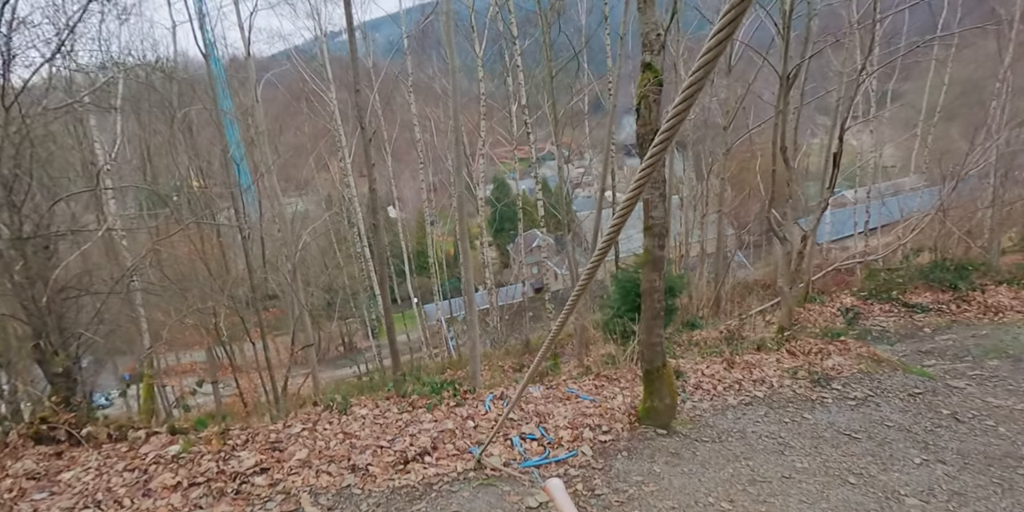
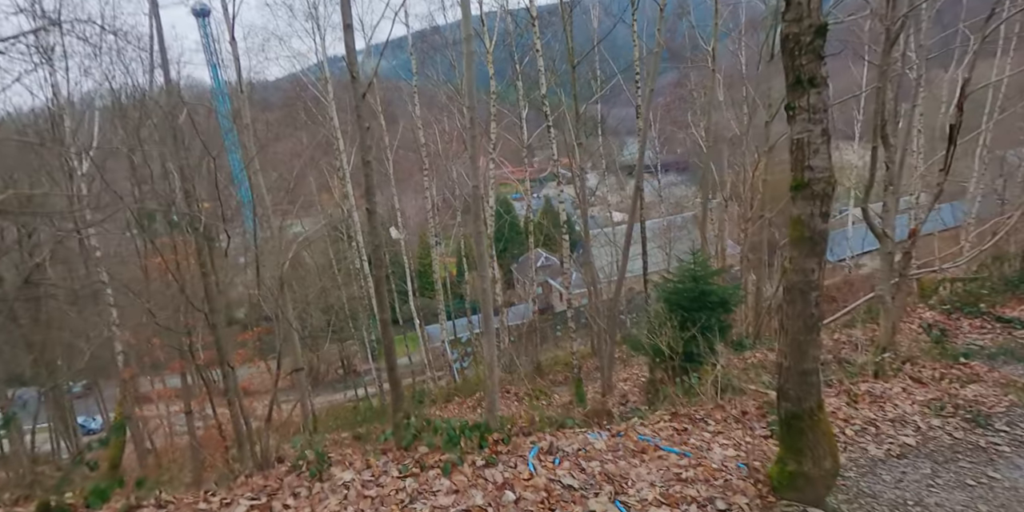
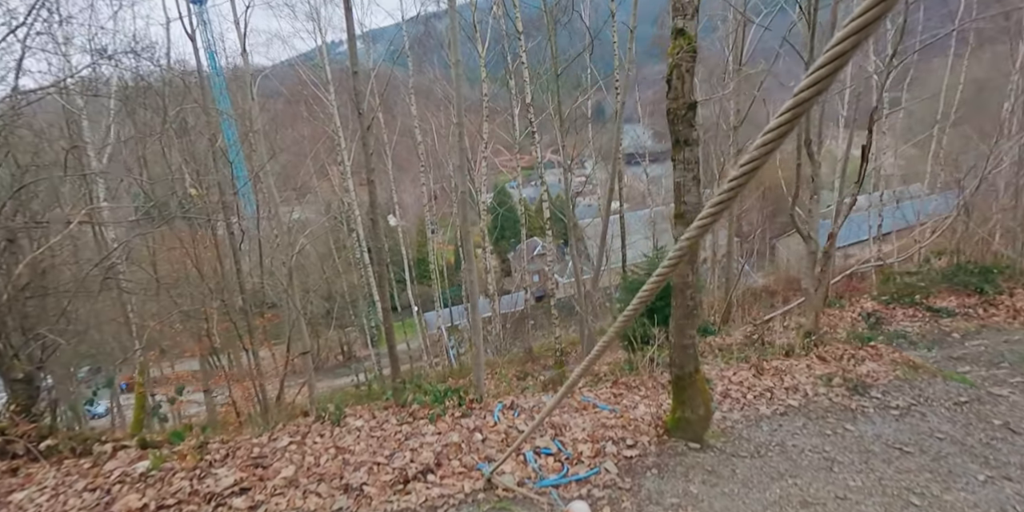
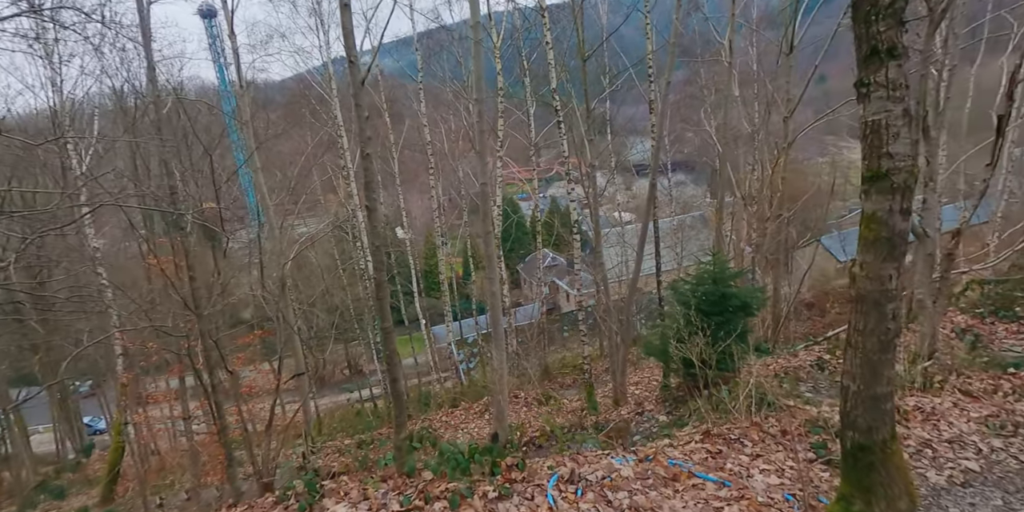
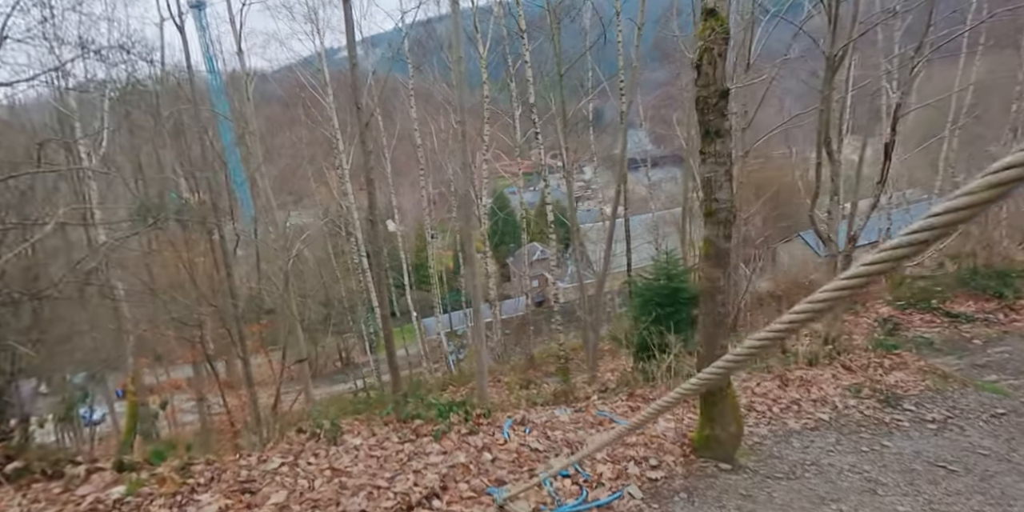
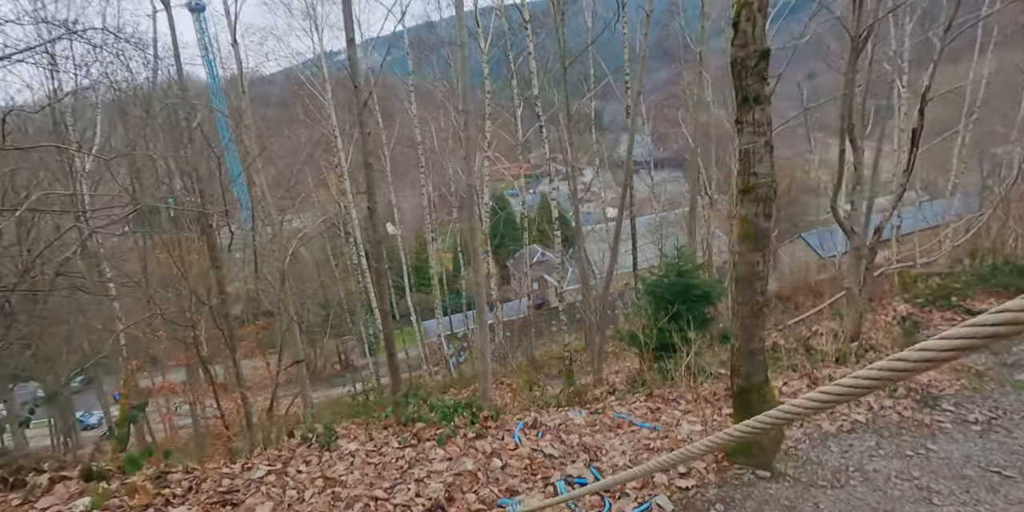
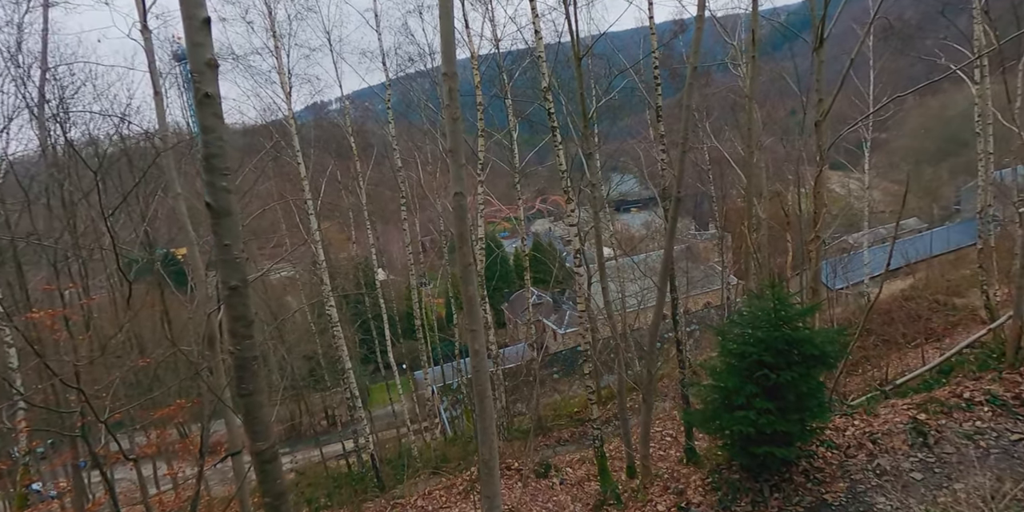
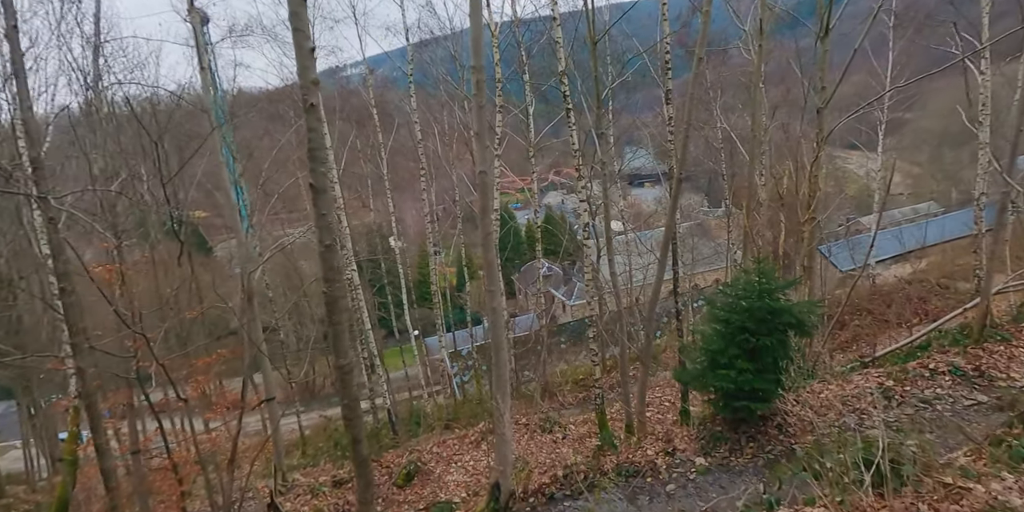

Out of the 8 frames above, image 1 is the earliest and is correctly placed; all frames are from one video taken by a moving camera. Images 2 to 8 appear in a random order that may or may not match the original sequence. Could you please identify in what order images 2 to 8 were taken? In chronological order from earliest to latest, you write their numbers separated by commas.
3, 5, 6, 2, 4, 8, 7
